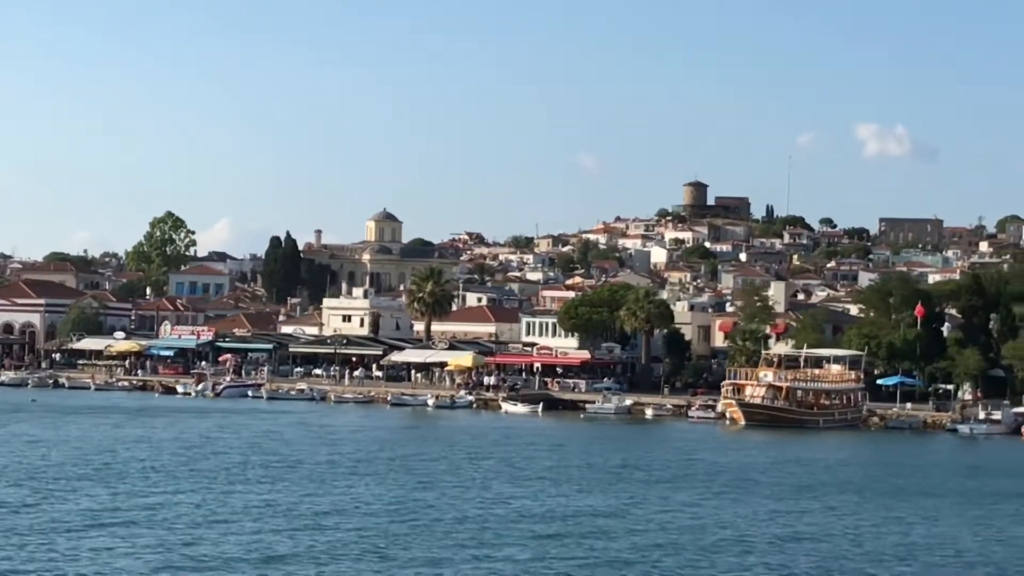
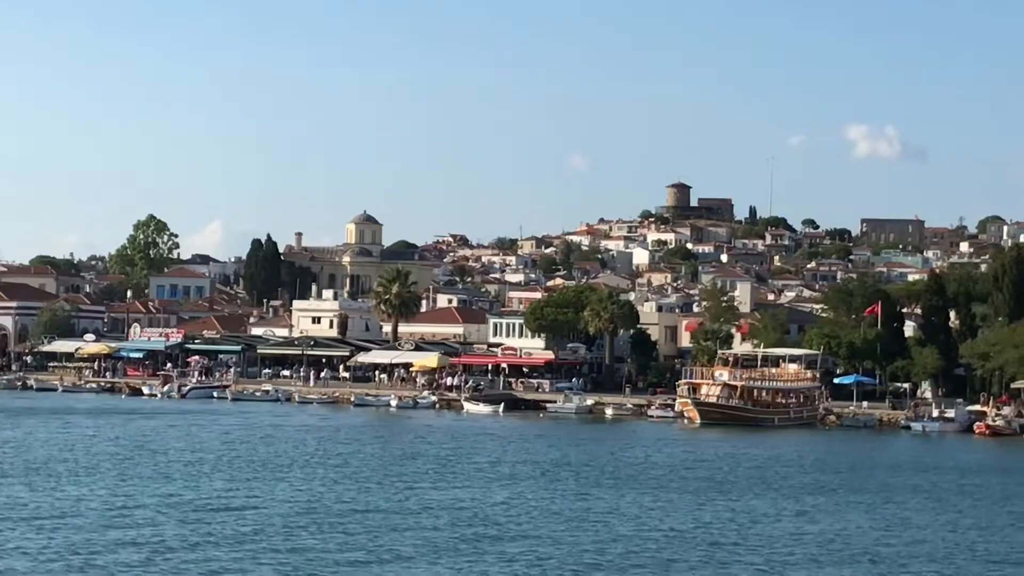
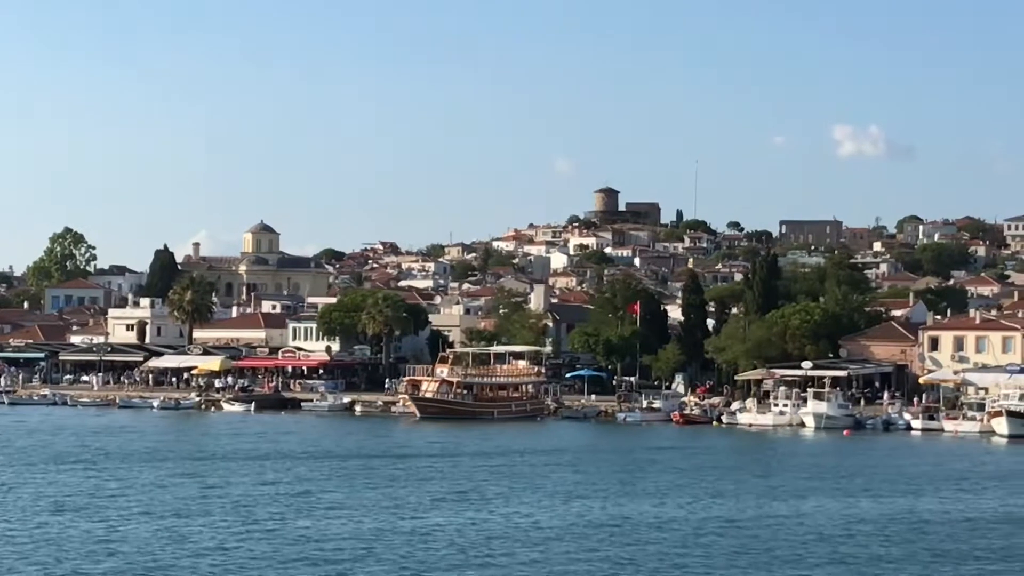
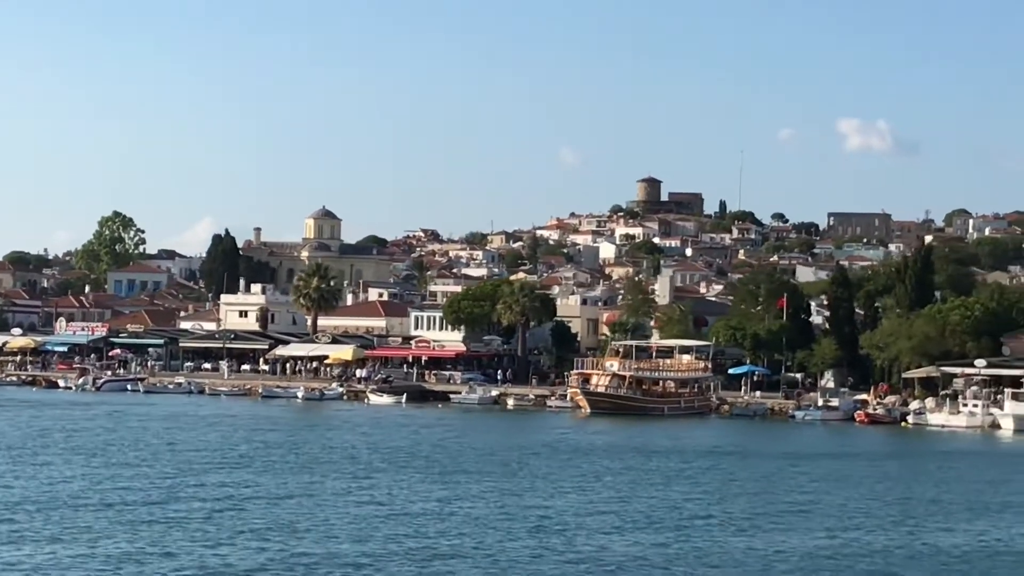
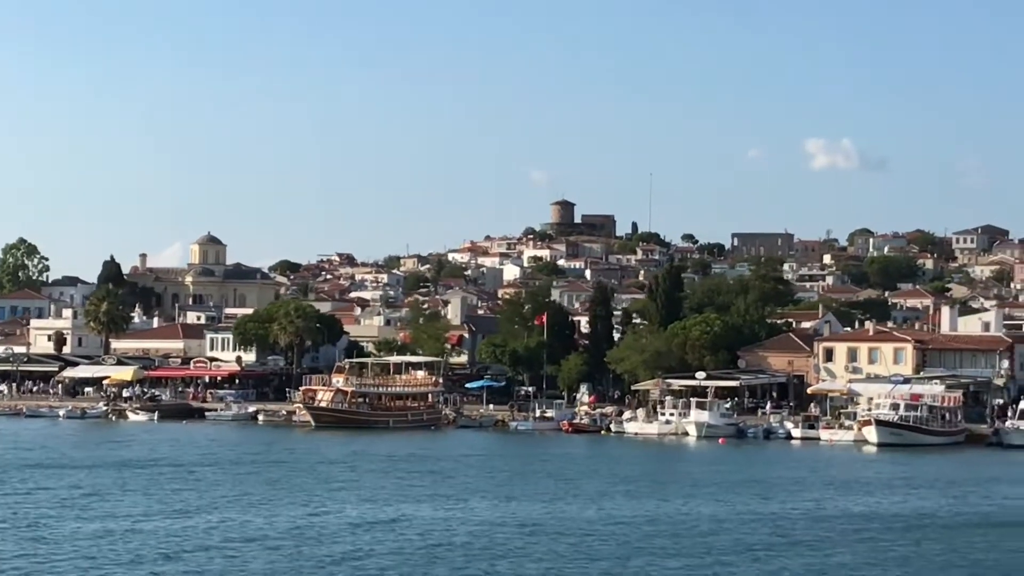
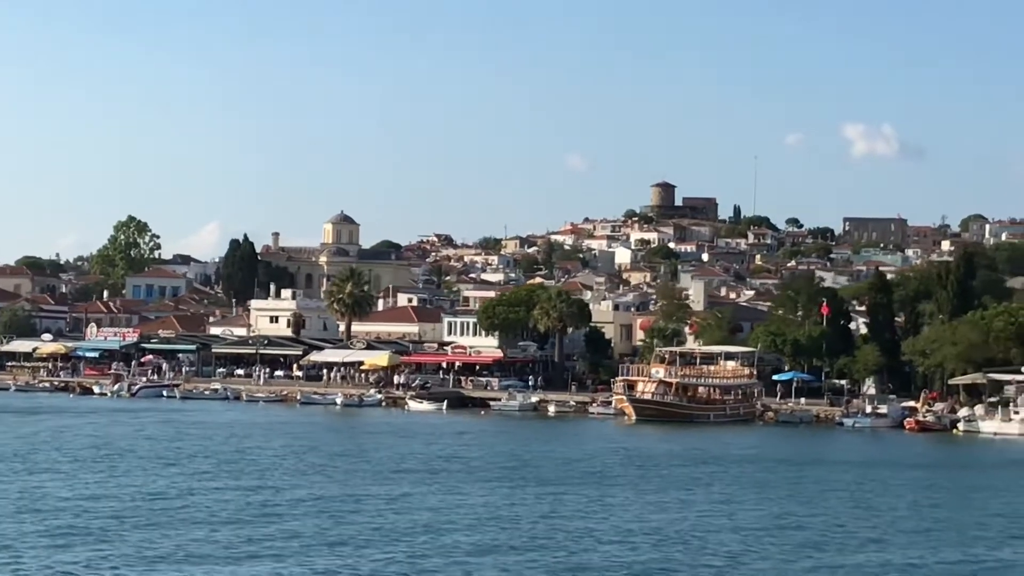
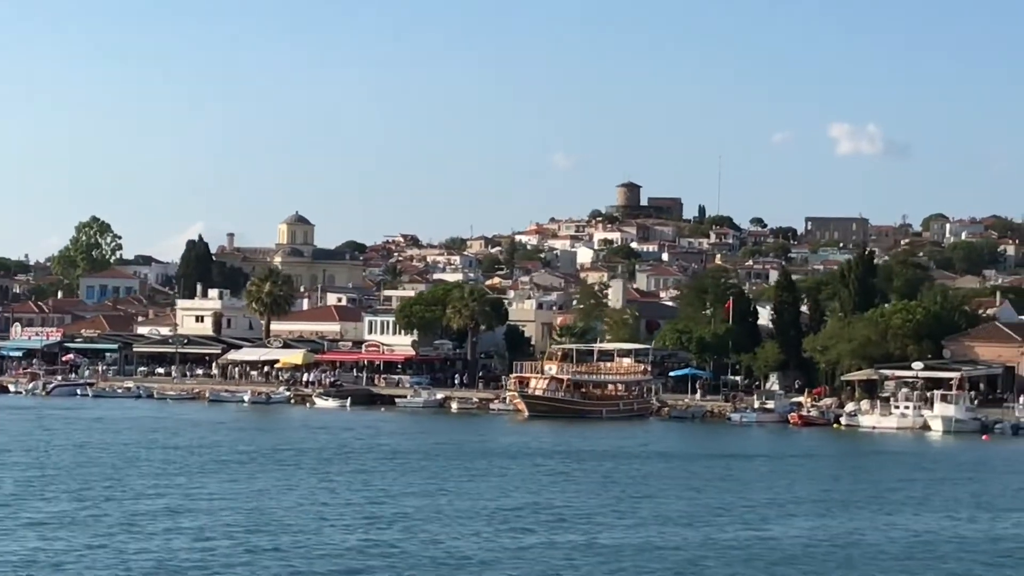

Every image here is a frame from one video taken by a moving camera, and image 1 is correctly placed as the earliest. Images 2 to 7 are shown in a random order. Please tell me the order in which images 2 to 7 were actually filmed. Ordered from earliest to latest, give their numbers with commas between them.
2, 6, 4, 7, 3, 5
